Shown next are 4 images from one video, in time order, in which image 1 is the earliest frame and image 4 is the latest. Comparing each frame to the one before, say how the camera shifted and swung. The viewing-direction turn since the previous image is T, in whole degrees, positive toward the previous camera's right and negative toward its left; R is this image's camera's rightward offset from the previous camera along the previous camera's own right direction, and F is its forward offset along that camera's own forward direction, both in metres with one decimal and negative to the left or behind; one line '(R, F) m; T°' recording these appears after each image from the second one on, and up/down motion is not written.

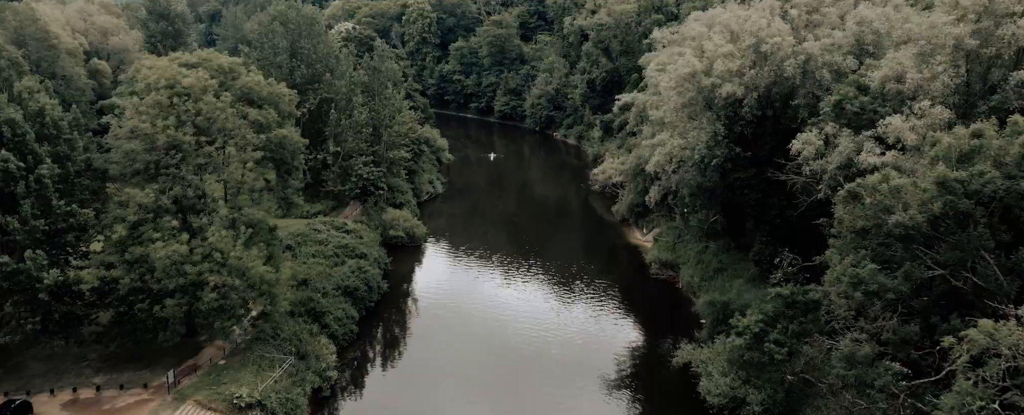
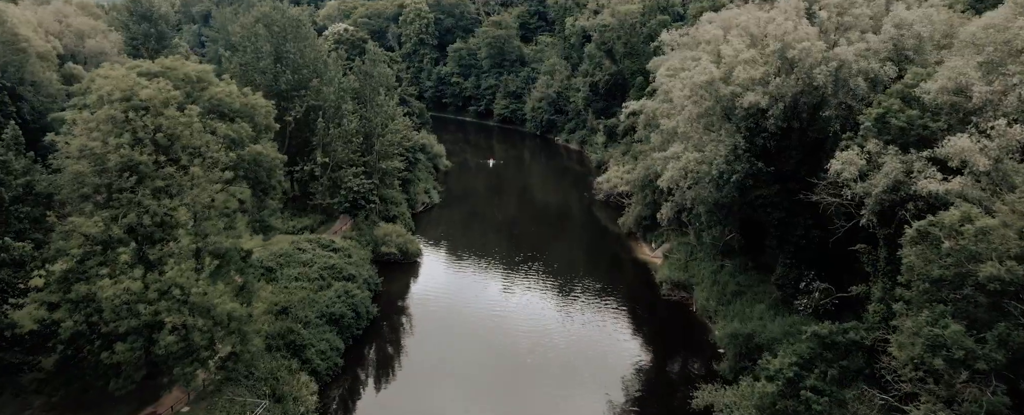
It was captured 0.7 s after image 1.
(0.0, +2.8) m; 0°
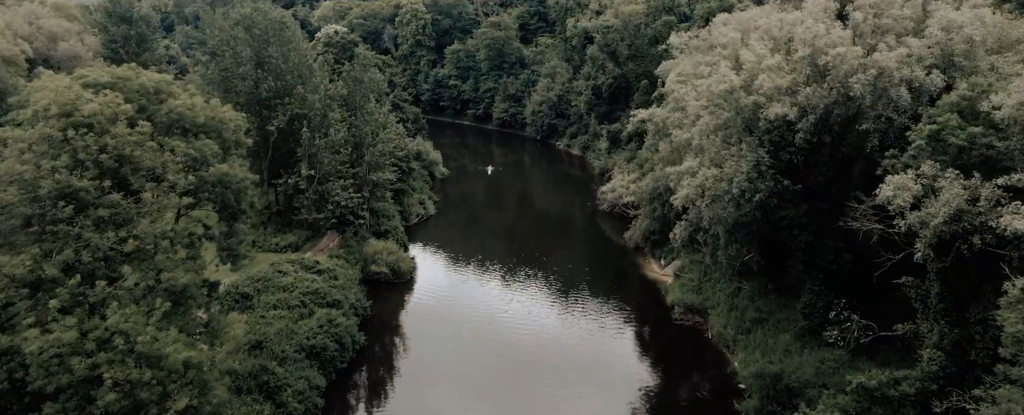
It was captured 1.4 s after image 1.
(0.0, +2.8) m; 0°
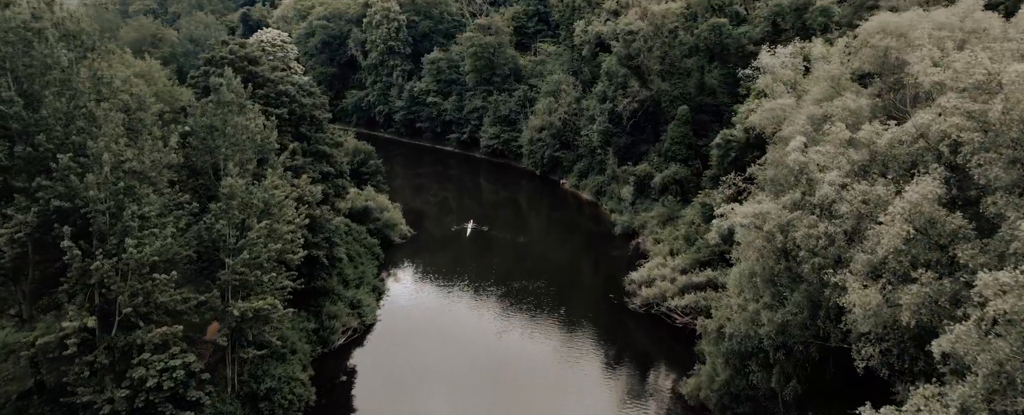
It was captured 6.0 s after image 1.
(+0.7, +18.7) m; 0°
